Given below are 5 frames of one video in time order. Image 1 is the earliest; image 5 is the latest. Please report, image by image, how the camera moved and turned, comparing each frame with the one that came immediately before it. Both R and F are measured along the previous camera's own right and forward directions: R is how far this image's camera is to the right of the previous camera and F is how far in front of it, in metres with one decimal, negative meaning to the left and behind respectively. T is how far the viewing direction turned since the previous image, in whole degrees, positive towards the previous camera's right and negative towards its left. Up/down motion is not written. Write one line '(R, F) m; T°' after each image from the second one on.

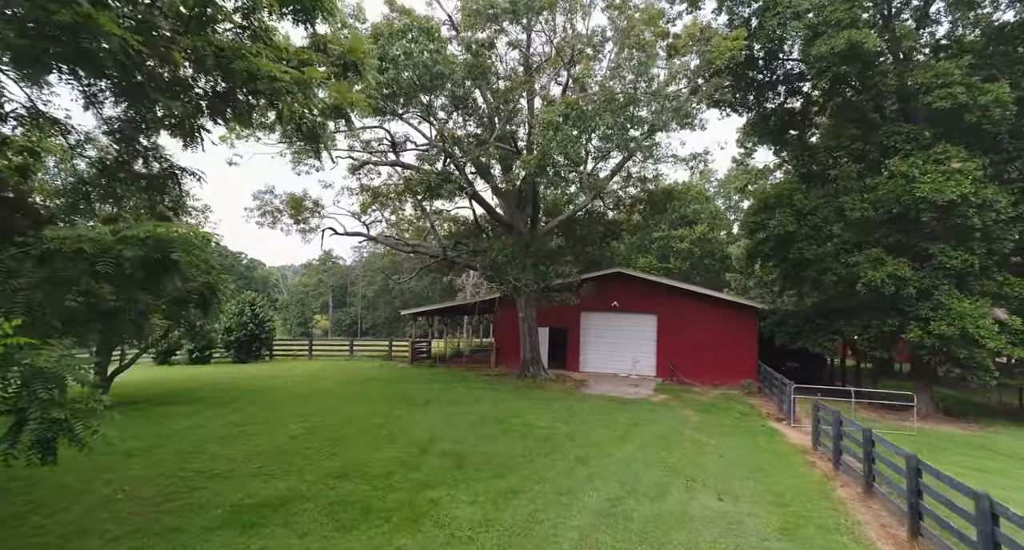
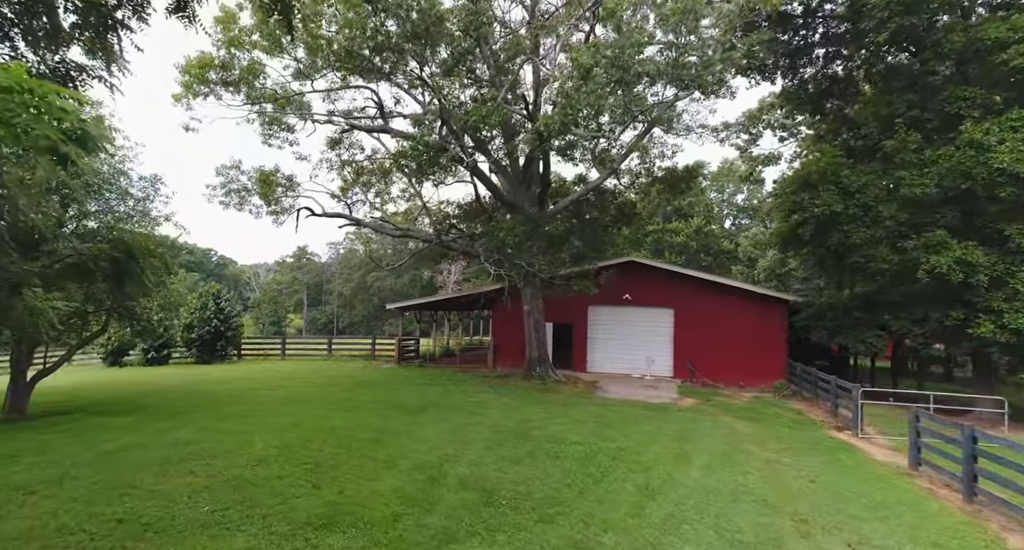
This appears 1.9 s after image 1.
(-0.7, +1.8) m; +3°
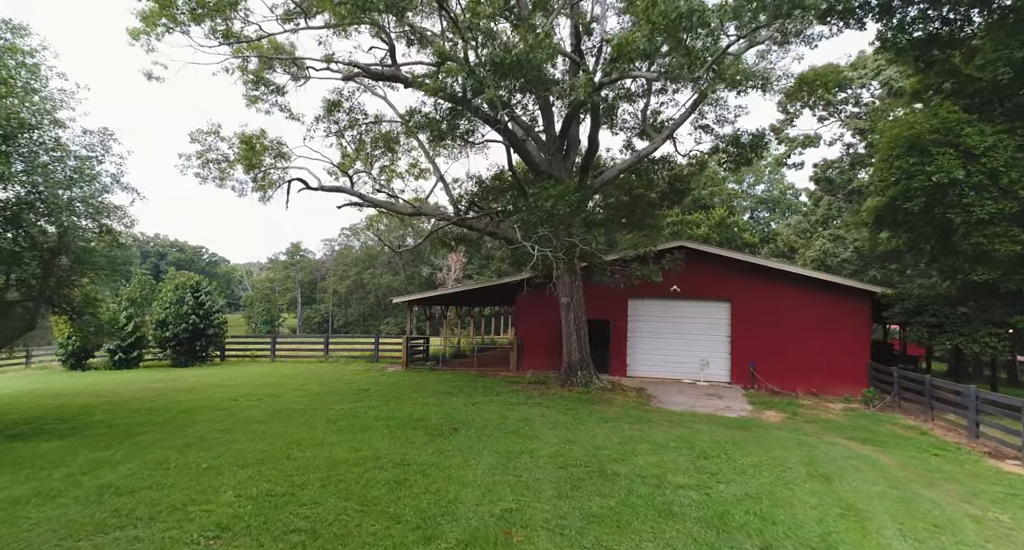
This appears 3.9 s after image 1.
(-0.9, +2.2) m; +1°
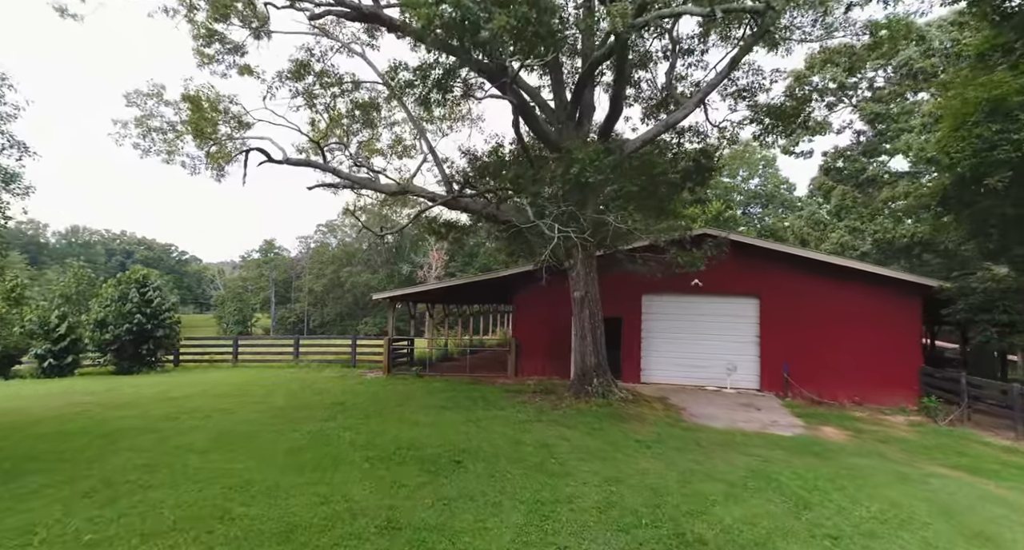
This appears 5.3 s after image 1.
(-0.4, +1.7) m; +2°
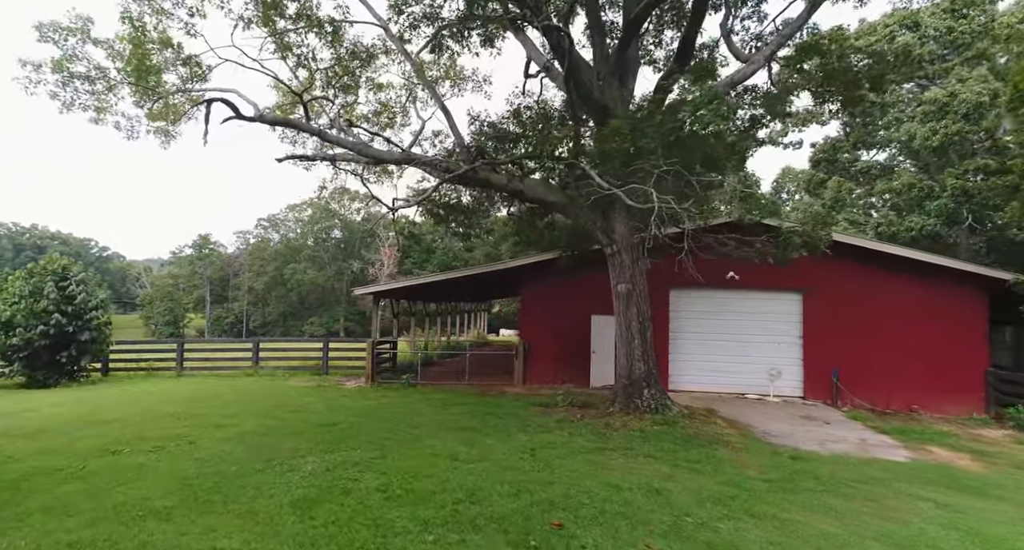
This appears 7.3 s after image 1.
(-1.3, +1.7) m; +6°
